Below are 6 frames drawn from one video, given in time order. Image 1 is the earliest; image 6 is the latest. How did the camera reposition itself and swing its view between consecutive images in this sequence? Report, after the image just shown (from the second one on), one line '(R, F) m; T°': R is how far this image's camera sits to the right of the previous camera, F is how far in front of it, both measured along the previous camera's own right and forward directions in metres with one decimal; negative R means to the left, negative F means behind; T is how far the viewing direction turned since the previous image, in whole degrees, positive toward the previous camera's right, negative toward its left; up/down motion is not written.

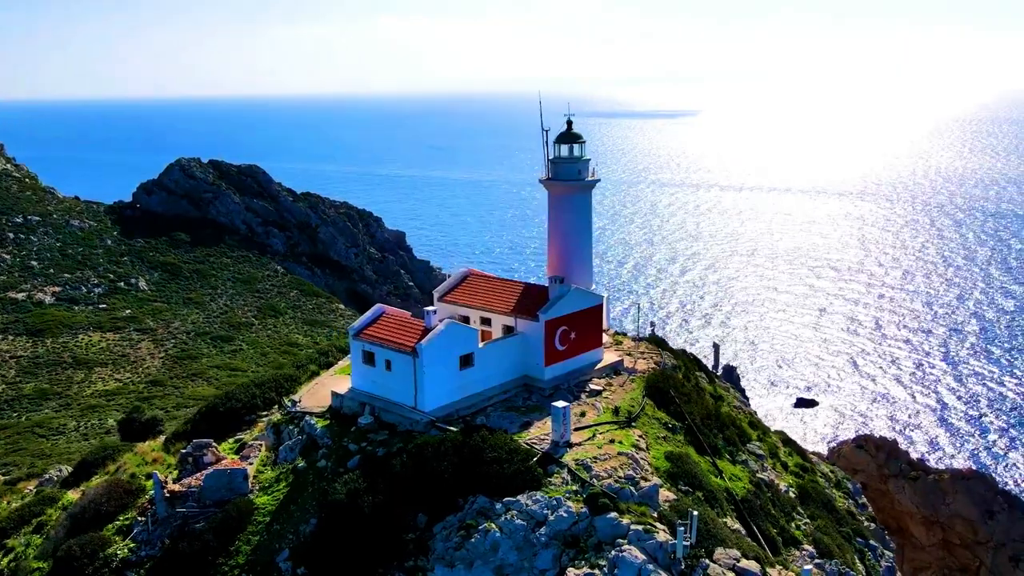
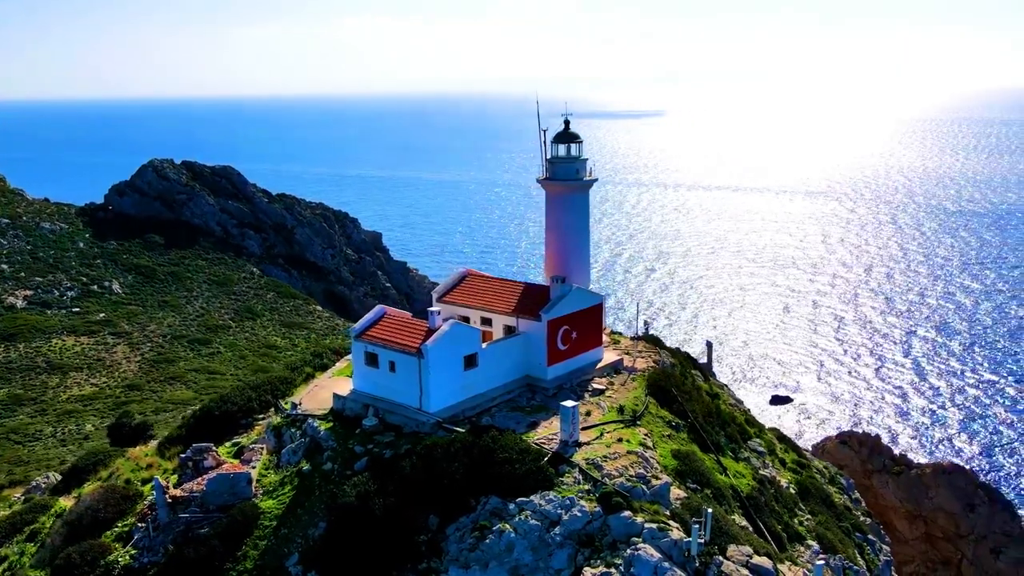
(-0.6, +0.1) m; +2°
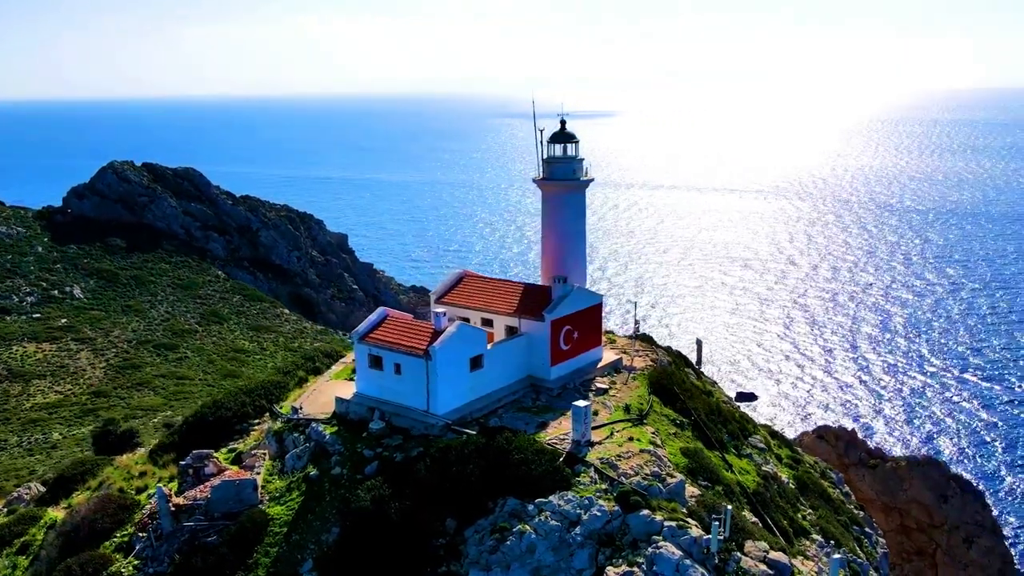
(-0.9, +0.1) m; +2°
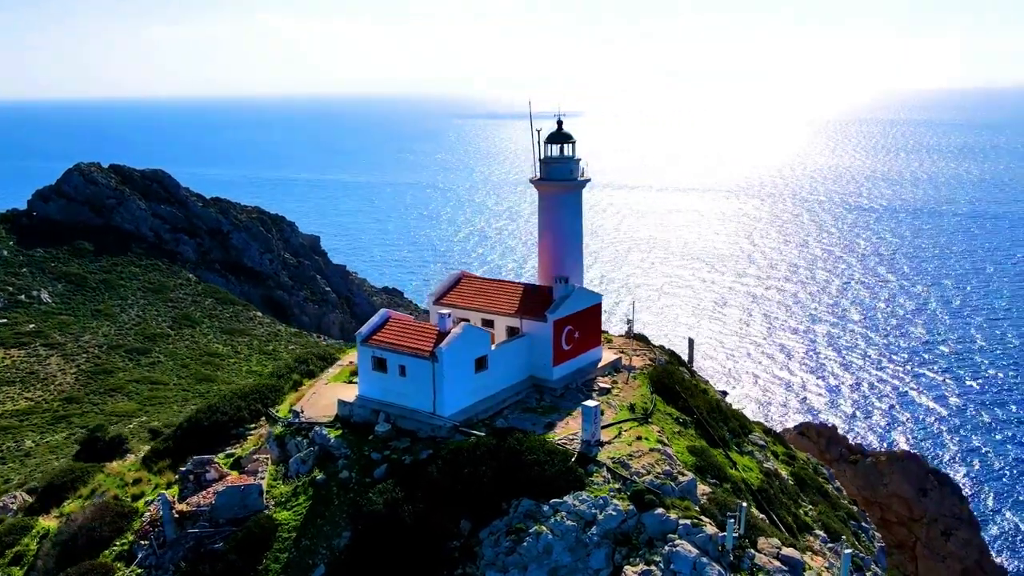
(-0.7, +0.1) m; +2°
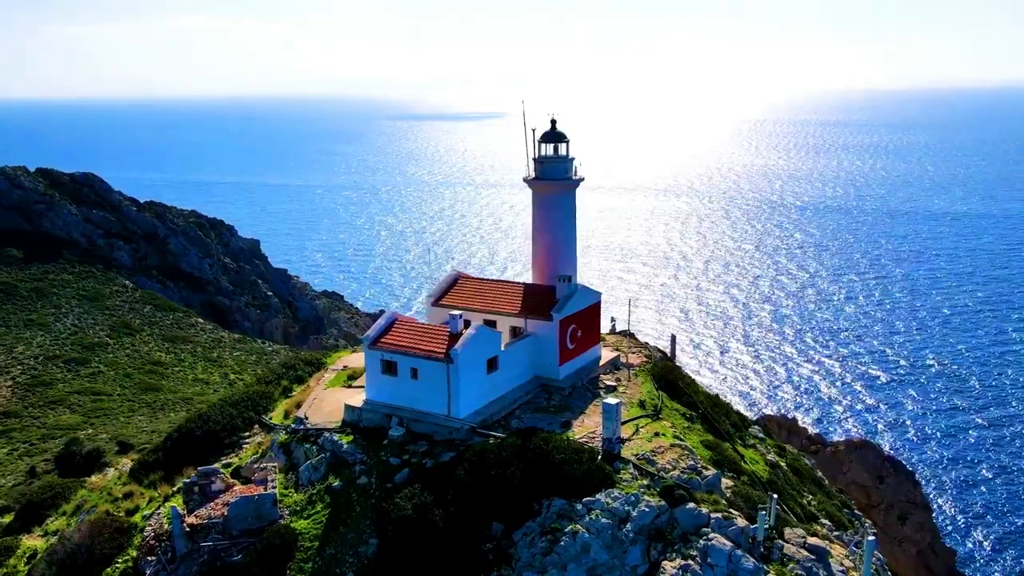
(-1.5, +0.1) m; +4°
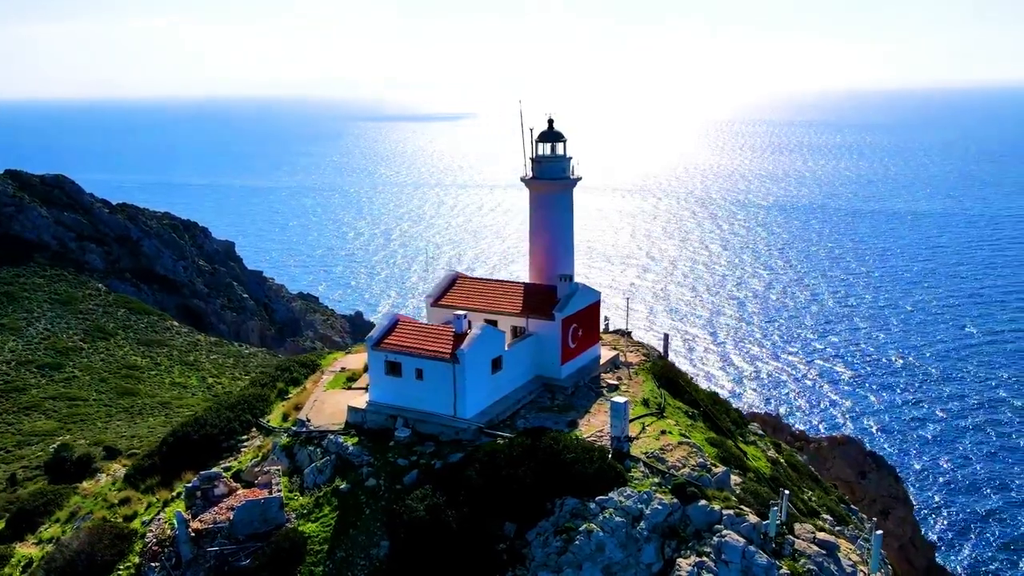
(-0.6, 0.0) m; +2°
